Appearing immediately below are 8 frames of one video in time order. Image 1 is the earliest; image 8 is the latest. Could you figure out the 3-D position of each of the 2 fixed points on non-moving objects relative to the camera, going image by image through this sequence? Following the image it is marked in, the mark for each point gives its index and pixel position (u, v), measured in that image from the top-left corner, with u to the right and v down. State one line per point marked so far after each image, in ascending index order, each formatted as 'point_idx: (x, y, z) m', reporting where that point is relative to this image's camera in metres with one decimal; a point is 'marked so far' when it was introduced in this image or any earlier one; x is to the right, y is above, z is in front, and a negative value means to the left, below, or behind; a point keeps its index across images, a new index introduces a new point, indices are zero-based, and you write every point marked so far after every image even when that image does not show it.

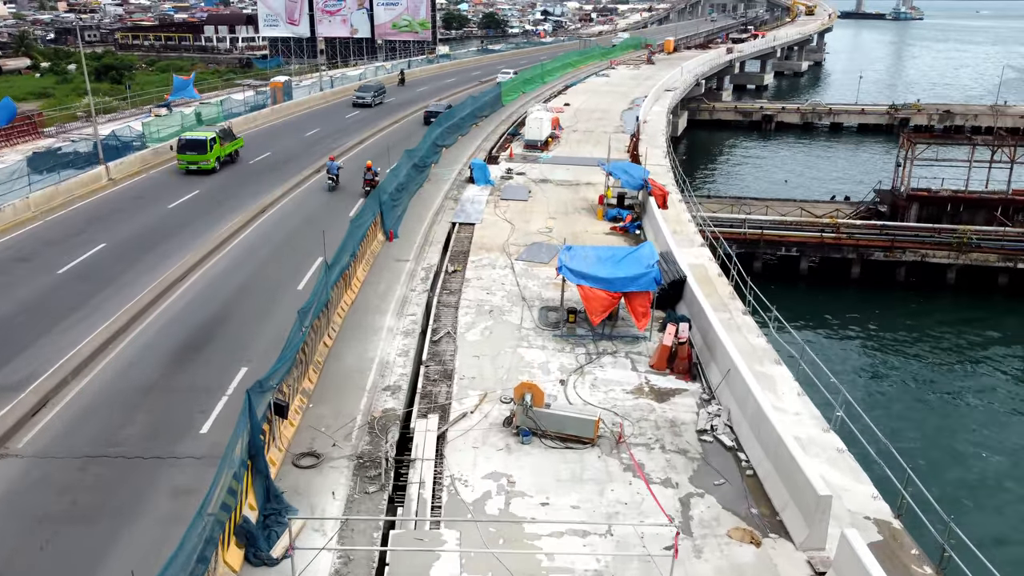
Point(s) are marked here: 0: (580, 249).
0: (+1.5, +0.8, +17.4) m
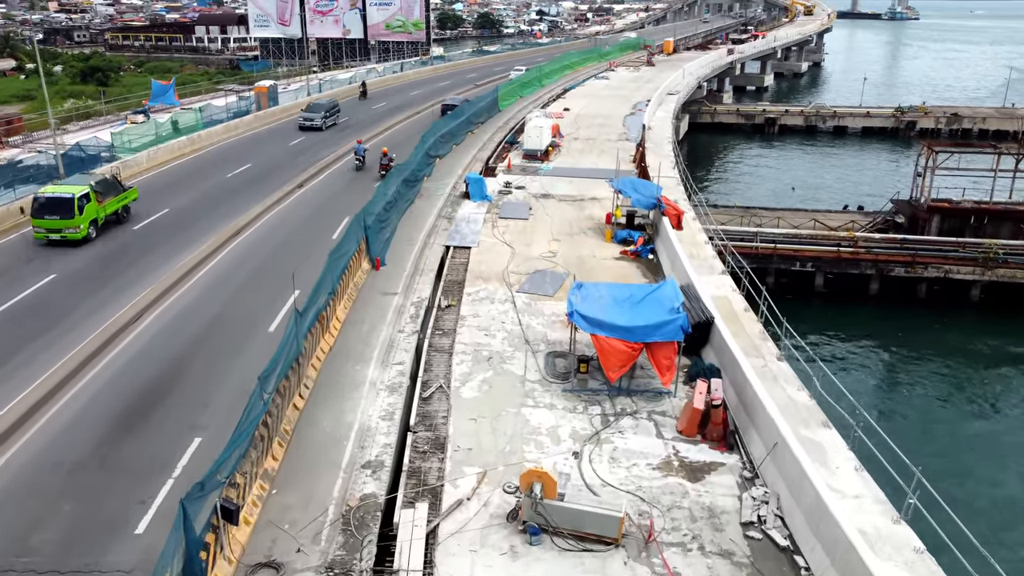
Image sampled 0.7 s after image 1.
0: (+1.5, 0.0, +15.1) m
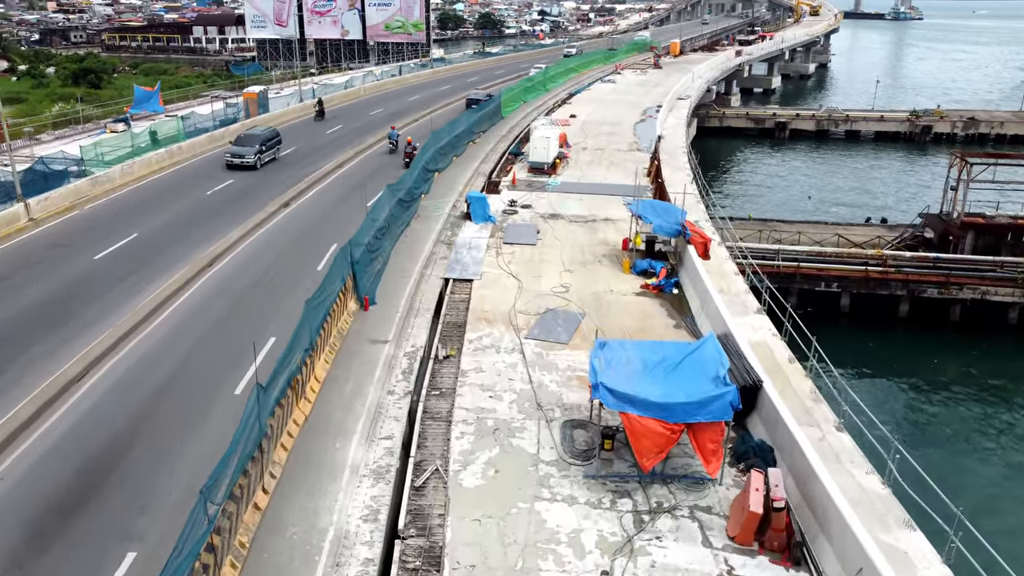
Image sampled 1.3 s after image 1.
0: (+1.7, -1.0, +12.6) m
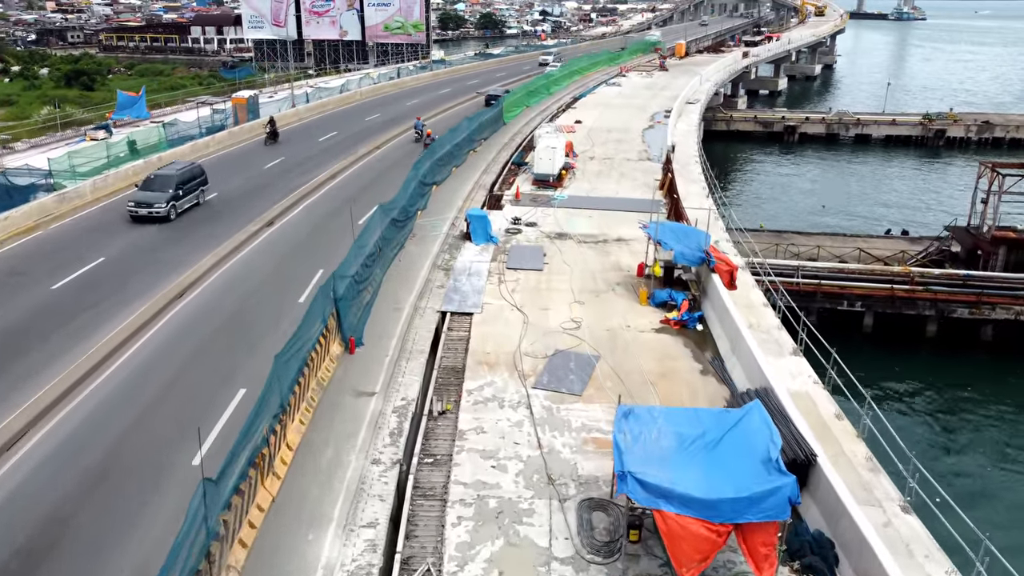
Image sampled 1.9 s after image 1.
0: (+1.7, -1.7, +10.5) m
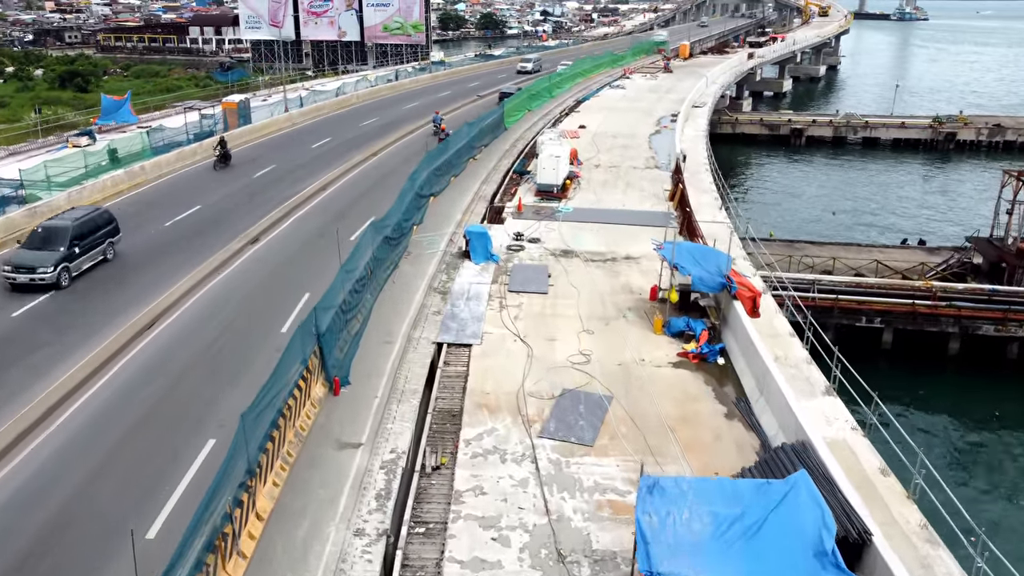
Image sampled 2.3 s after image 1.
0: (+1.8, -2.3, +8.9) m
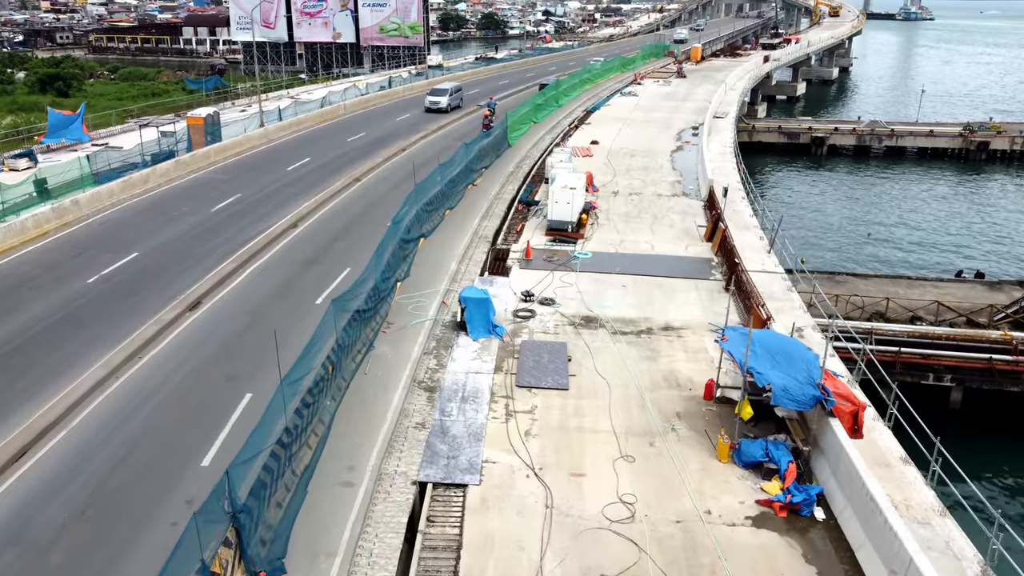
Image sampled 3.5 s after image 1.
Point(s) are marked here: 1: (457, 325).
0: (+2.0, -4.0, +4.2) m
1: (-1.2, -0.8, +17.4) m
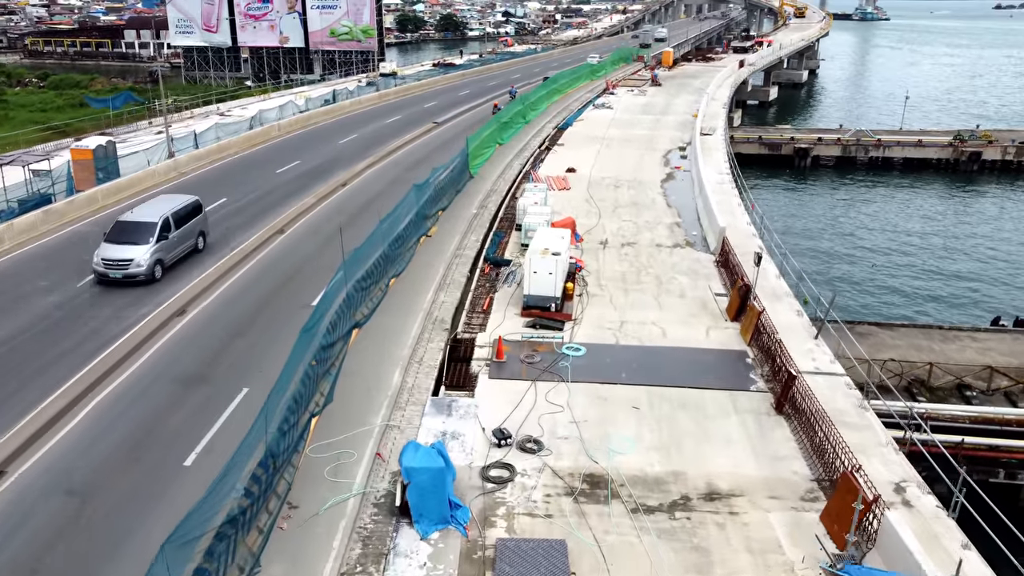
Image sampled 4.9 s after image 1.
0: (+2.1, -6.2, -1.6) m
1: (-1.6, -3.0, +11.4) m
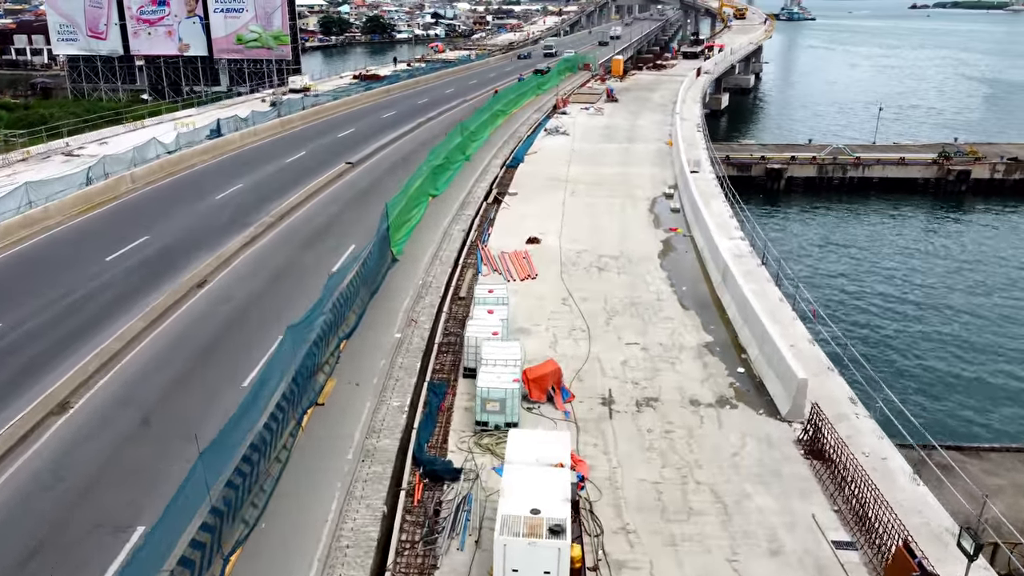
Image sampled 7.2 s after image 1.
0: (+3.4, -9.7, -10.9) m
1: (-1.5, -6.6, +1.8) m
